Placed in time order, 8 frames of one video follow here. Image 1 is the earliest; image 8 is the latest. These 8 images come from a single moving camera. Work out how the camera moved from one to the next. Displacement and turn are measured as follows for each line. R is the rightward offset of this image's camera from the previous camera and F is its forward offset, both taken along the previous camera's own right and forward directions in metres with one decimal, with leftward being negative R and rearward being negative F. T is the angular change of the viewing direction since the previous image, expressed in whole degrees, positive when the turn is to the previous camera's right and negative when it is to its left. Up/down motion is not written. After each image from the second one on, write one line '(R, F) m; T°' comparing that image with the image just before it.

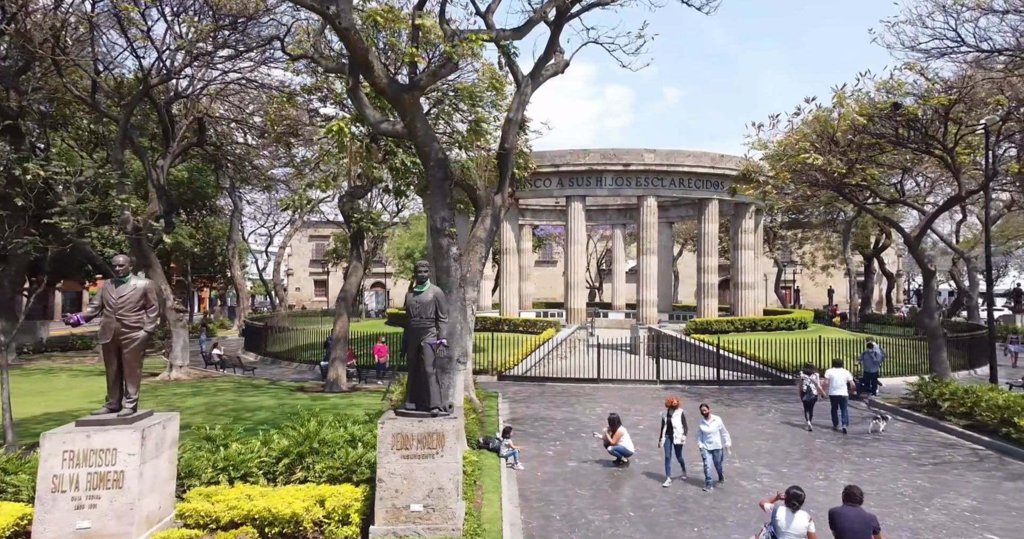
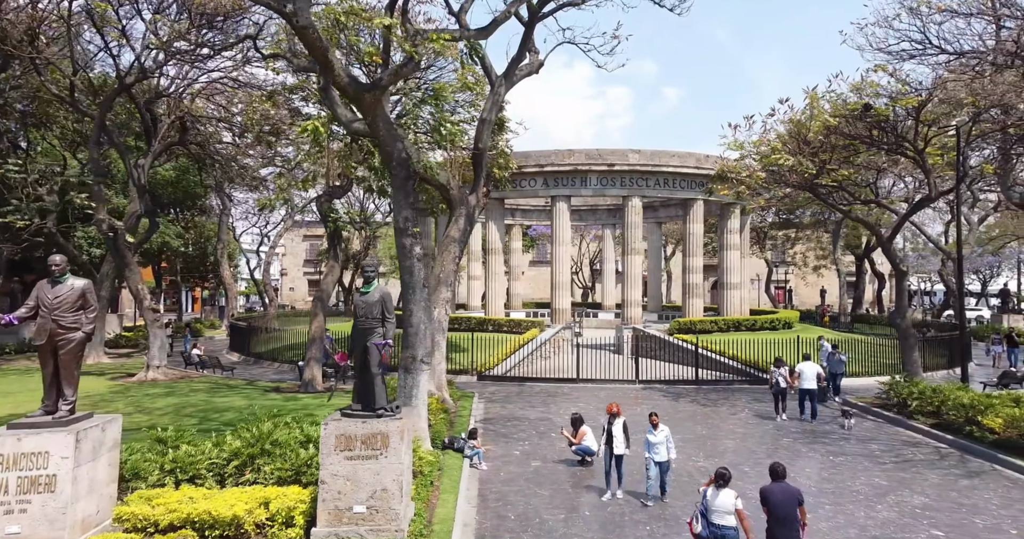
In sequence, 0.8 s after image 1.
(+0.3, 0.0) m; +1°
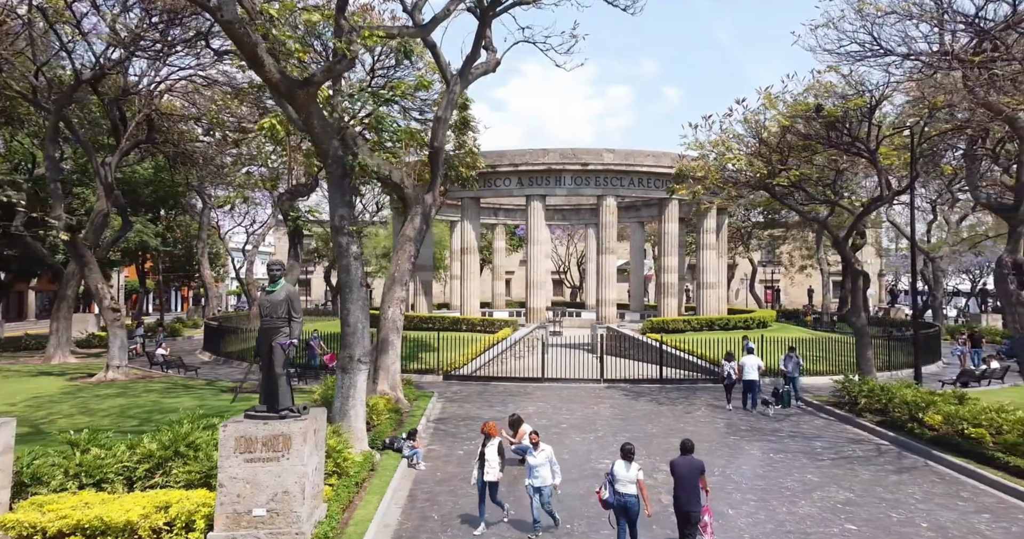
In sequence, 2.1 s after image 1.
(+0.5, 0.0) m; +2°
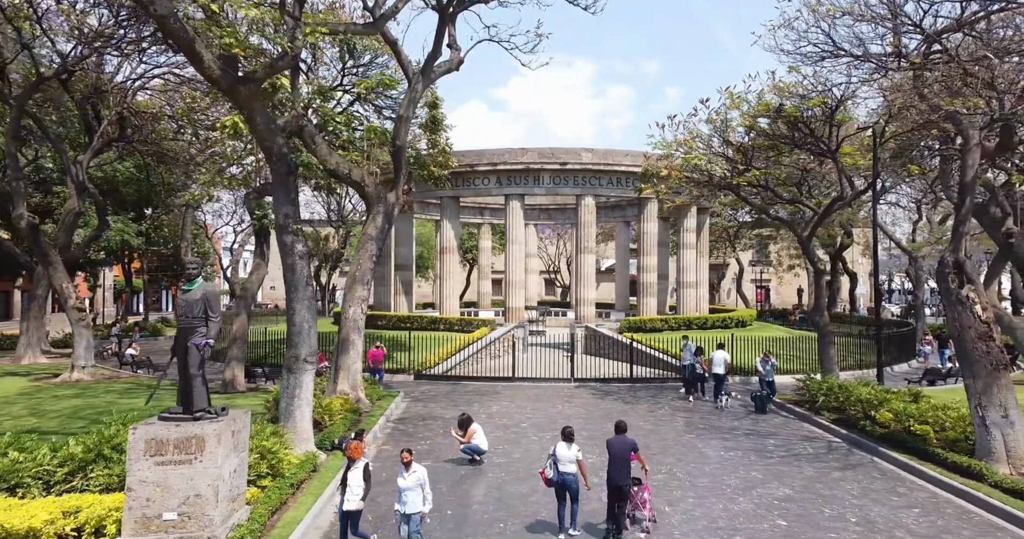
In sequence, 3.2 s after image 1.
(+0.5, 0.0) m; +2°
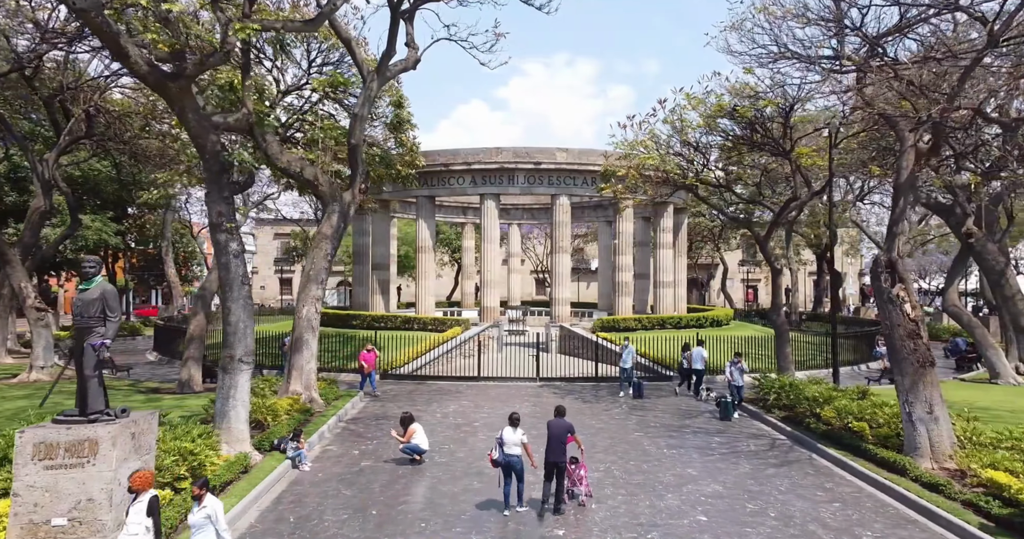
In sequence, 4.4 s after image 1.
(+0.5, 0.0) m; +2°
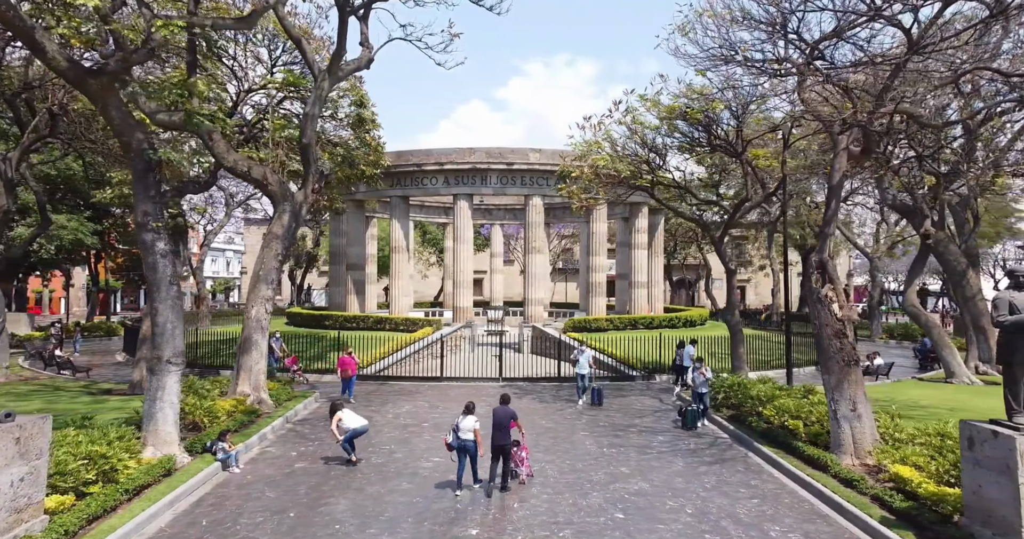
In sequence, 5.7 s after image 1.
(+0.6, 0.0) m; +2°
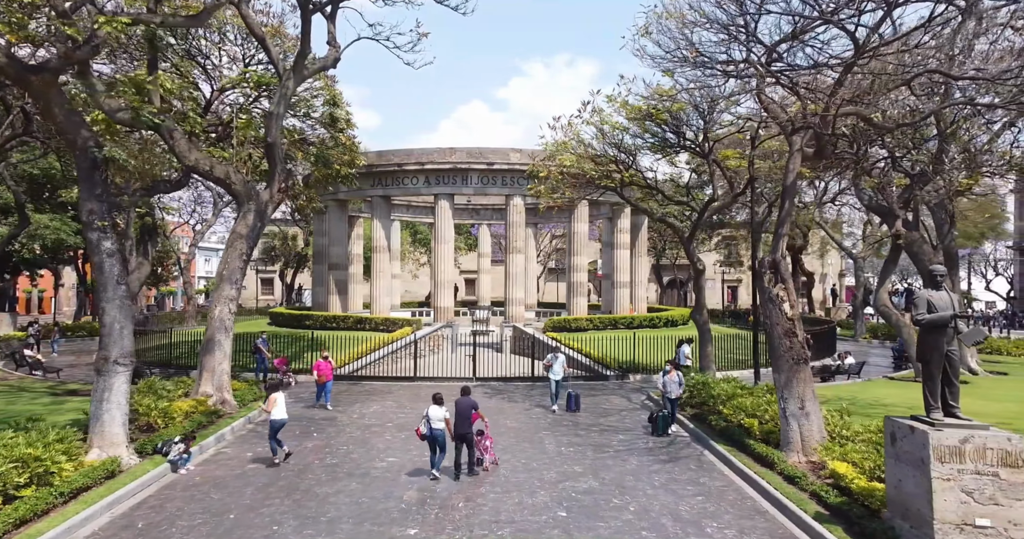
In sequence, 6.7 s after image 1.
(+0.4, 0.0) m; +1°
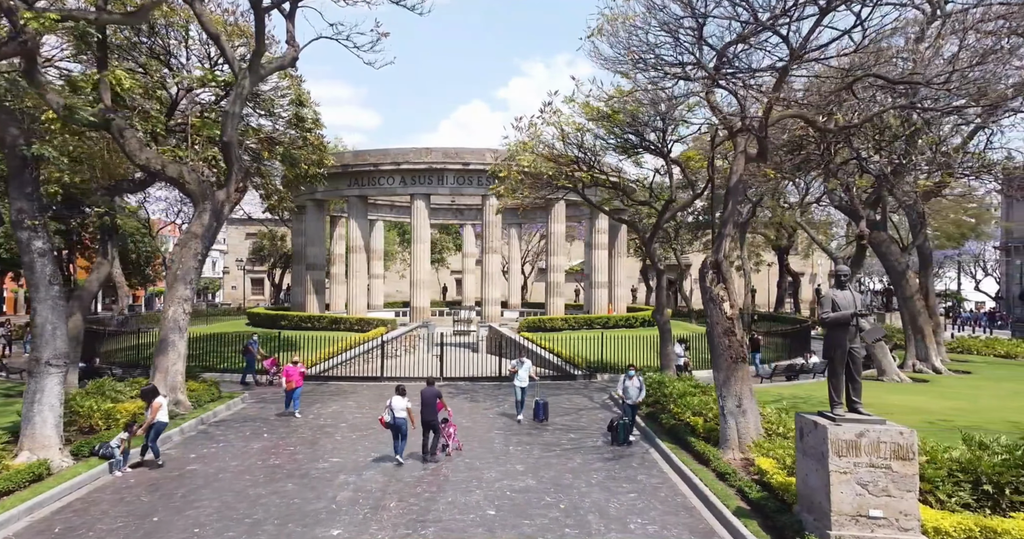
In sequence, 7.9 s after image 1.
(+0.5, 0.0) m; +2°
